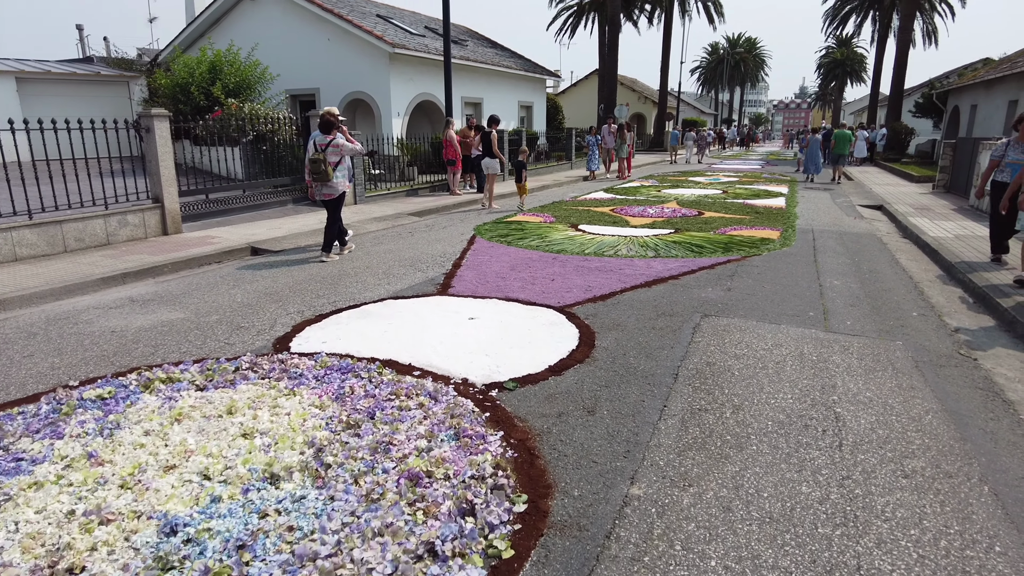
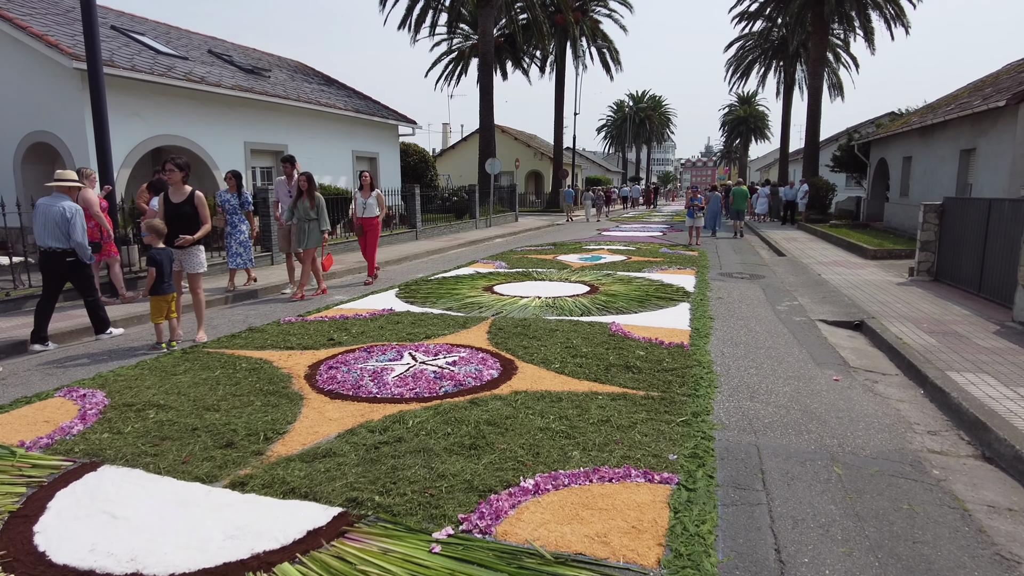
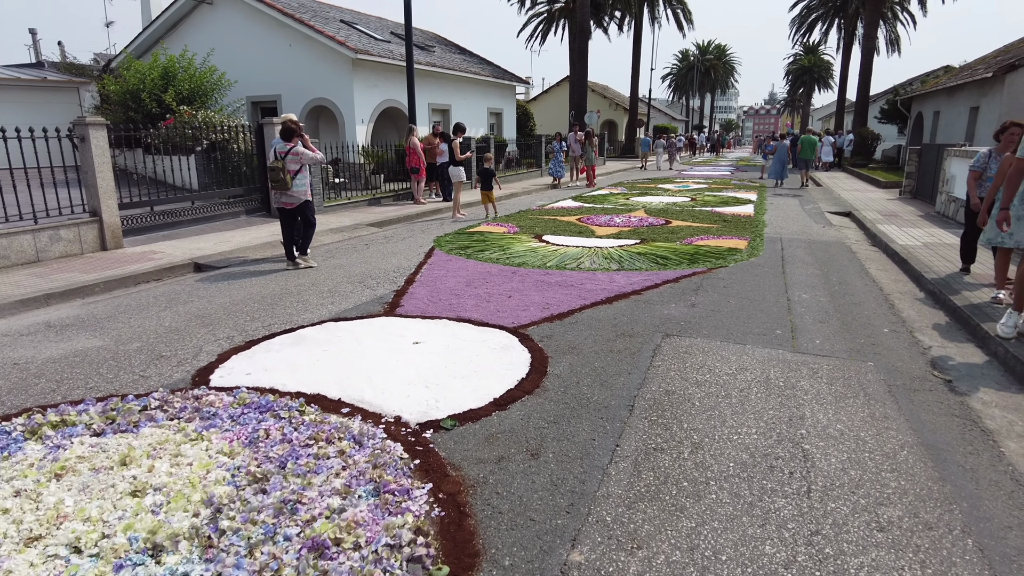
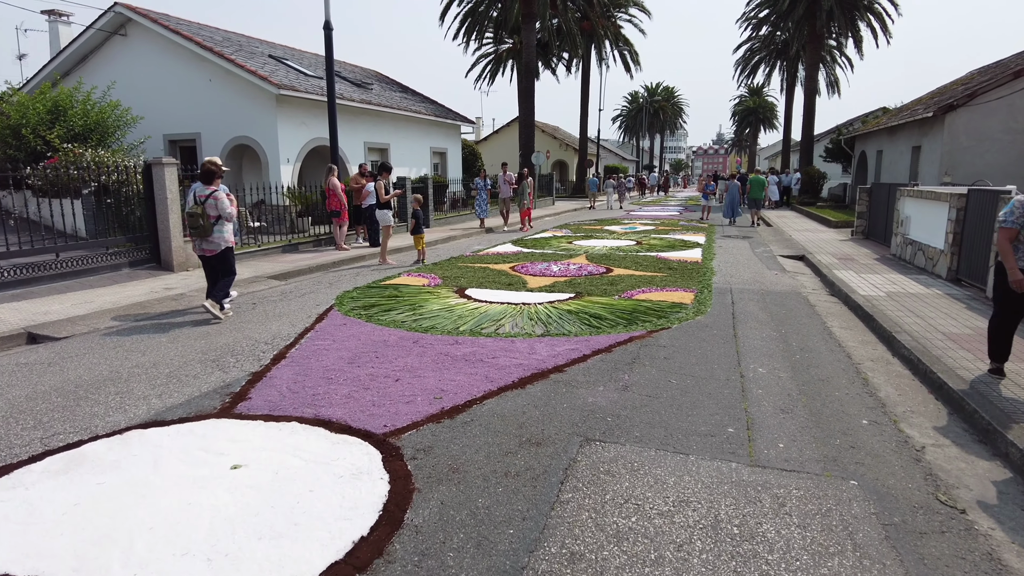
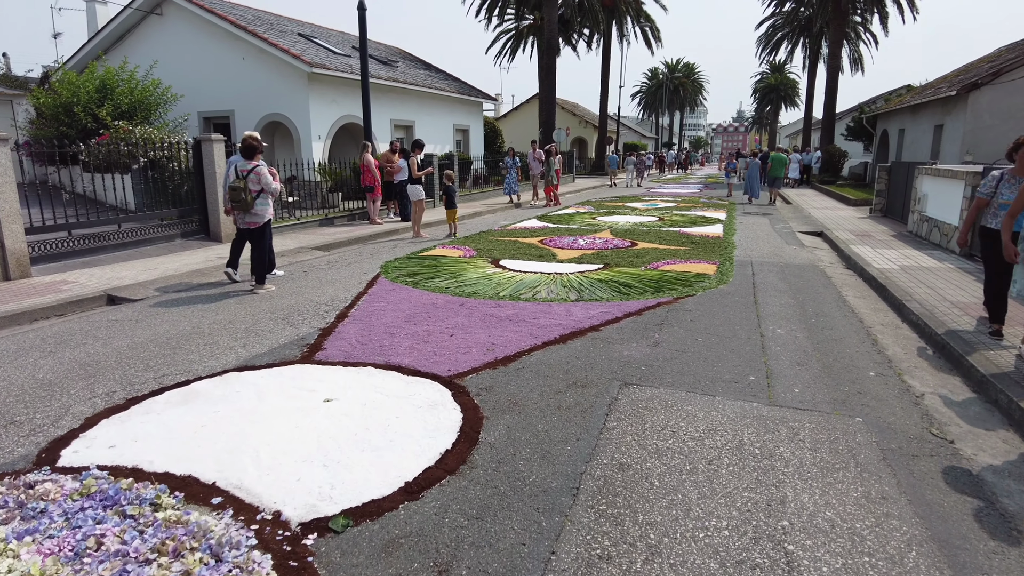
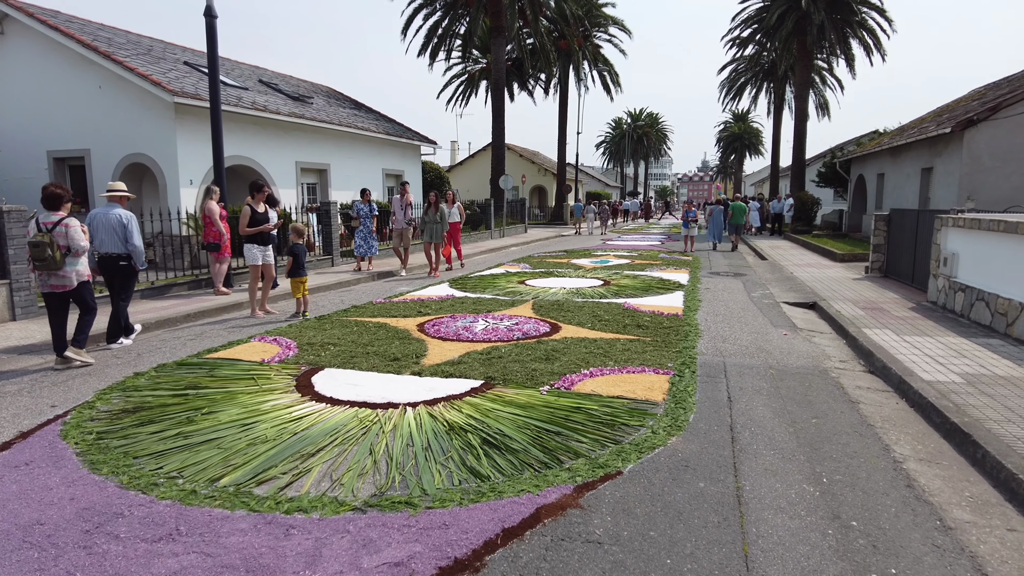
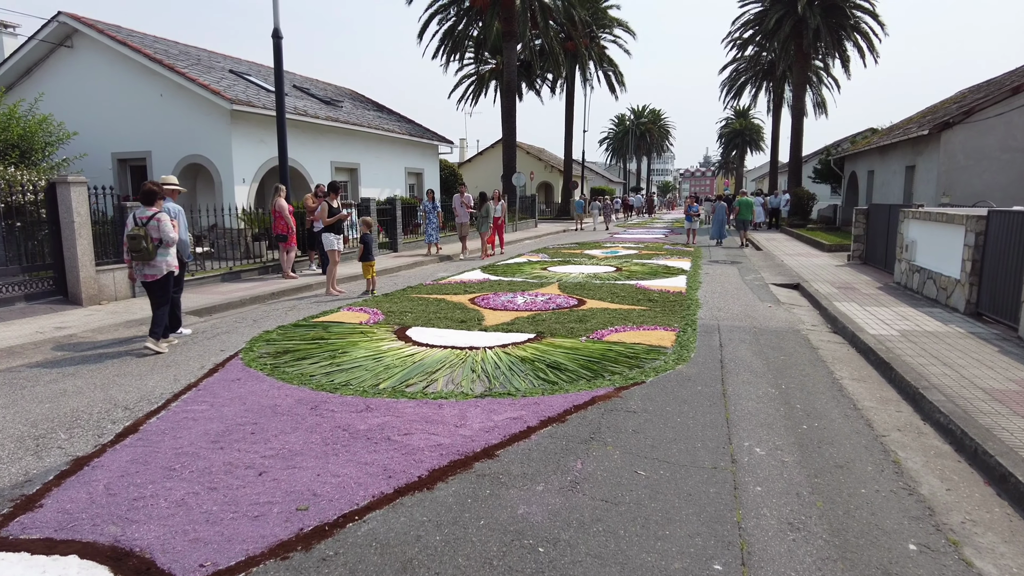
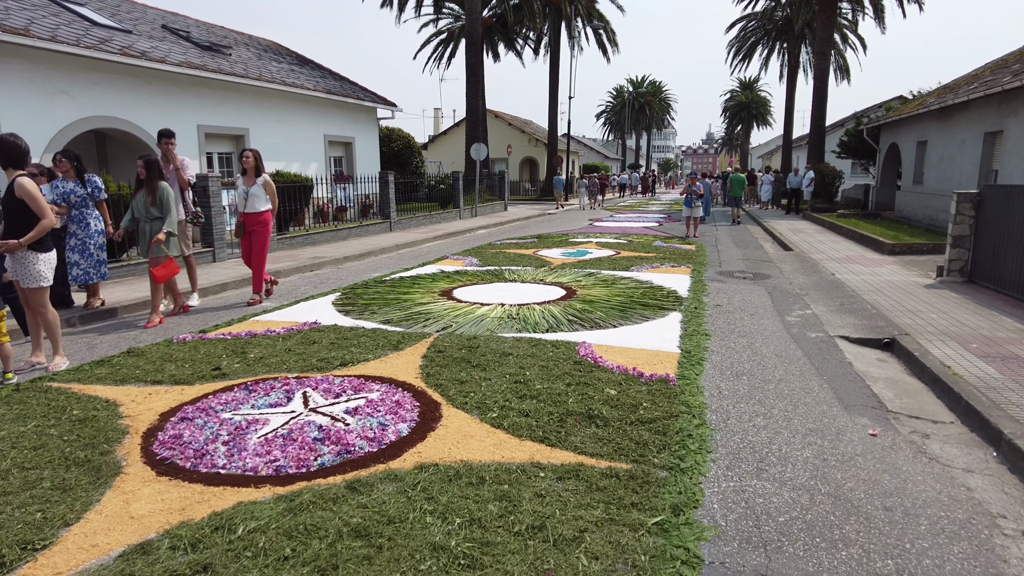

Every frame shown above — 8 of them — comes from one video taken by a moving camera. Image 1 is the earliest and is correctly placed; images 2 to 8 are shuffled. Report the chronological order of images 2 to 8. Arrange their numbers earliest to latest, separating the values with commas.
3, 5, 4, 7, 6, 2, 8
